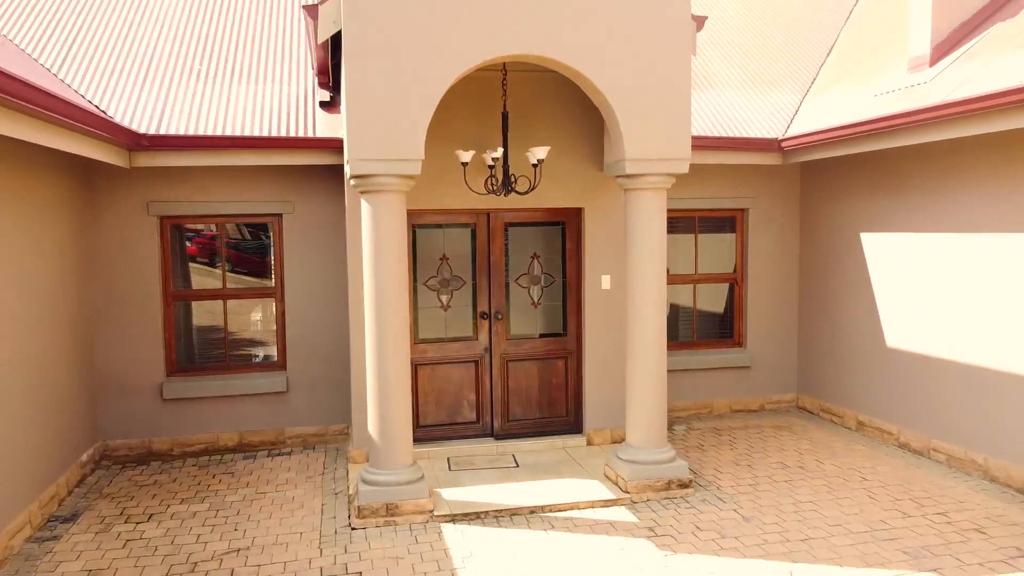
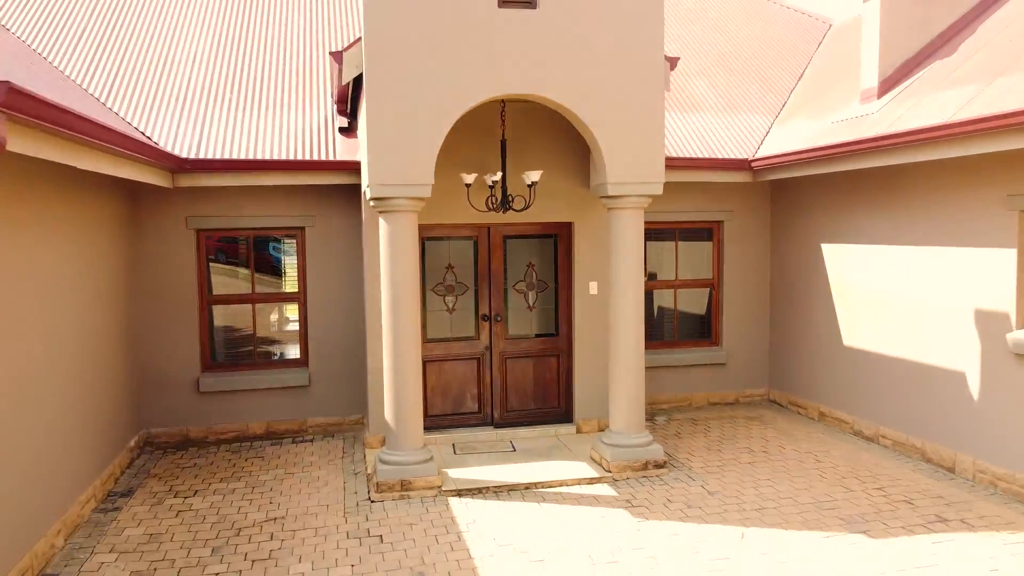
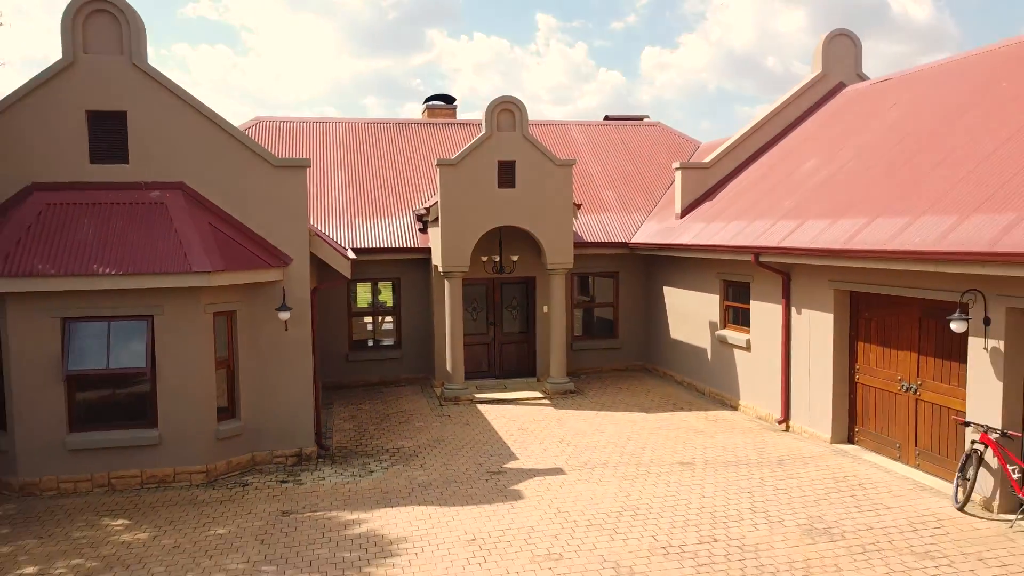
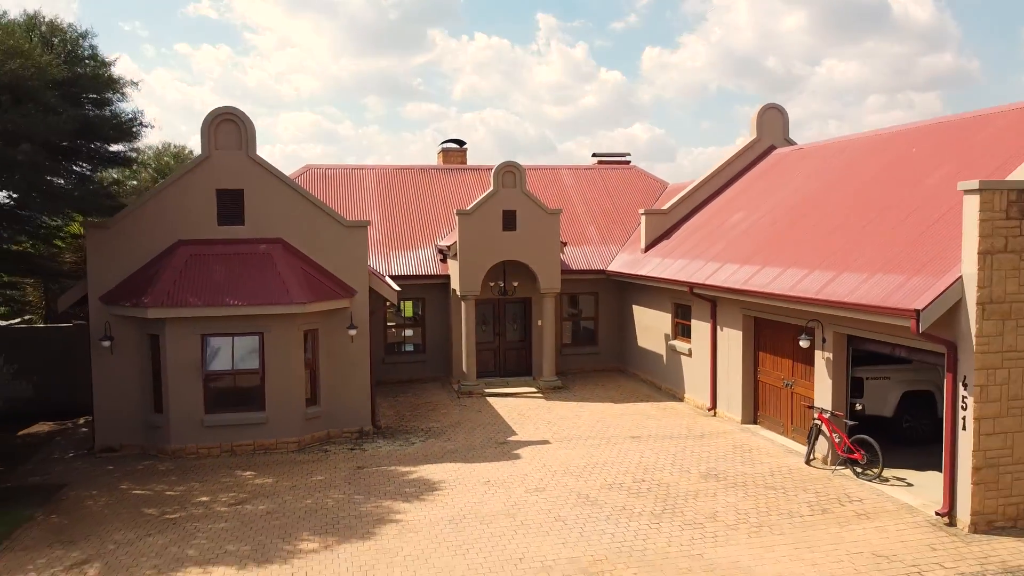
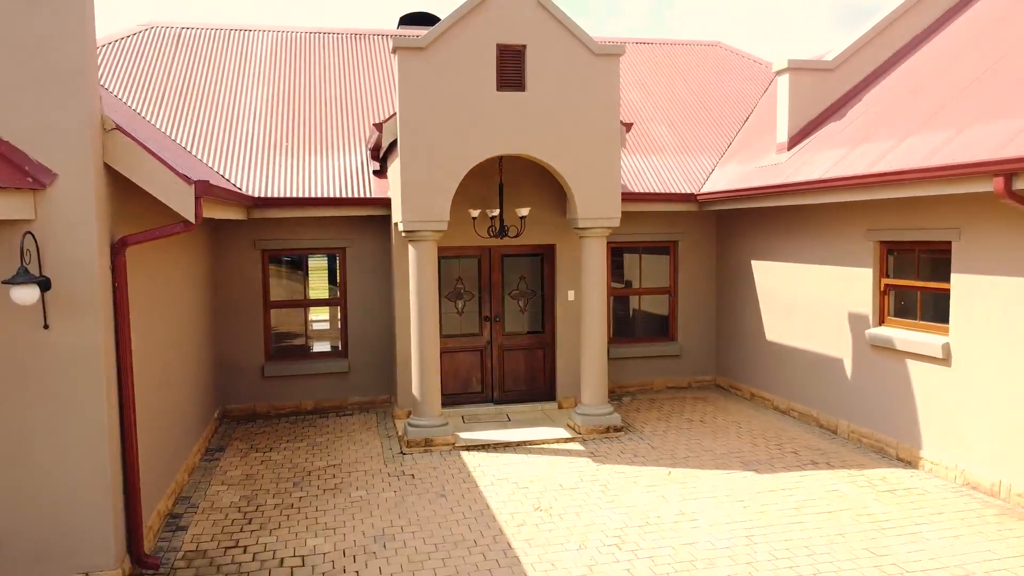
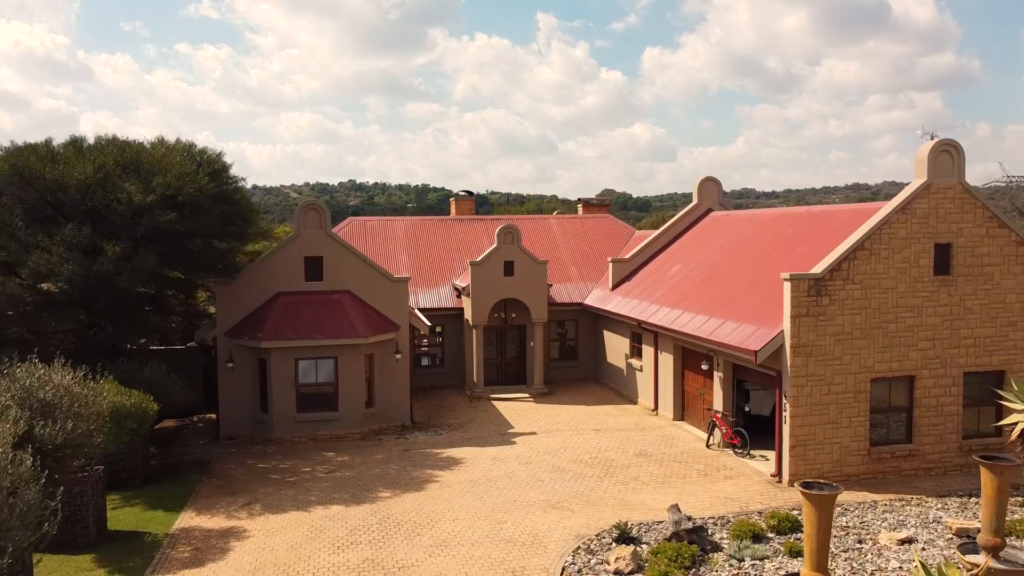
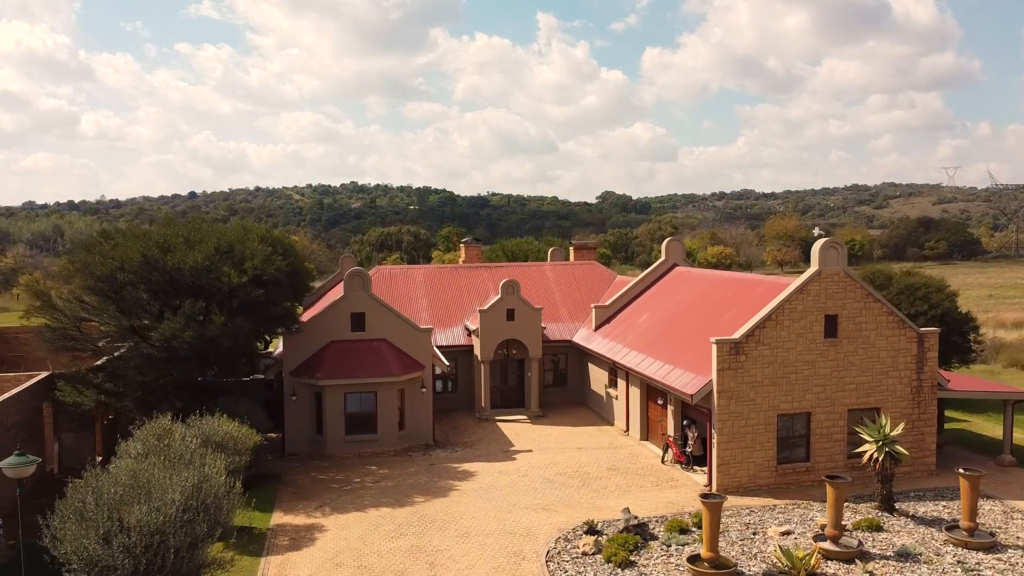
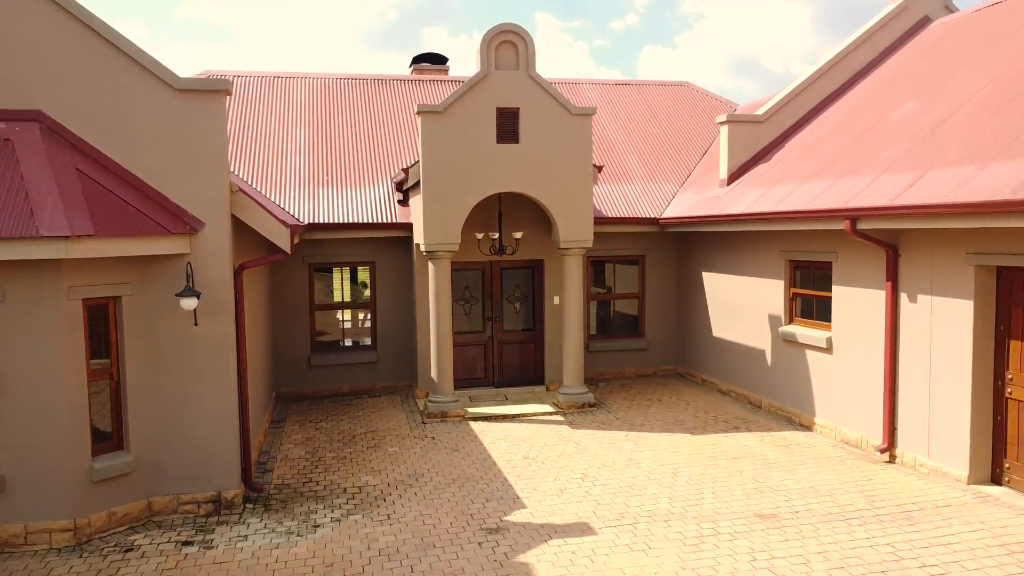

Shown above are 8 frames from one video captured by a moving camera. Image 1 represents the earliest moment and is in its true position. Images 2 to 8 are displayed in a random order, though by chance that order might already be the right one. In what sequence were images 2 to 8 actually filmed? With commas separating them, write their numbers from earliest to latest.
2, 5, 8, 3, 4, 6, 7
